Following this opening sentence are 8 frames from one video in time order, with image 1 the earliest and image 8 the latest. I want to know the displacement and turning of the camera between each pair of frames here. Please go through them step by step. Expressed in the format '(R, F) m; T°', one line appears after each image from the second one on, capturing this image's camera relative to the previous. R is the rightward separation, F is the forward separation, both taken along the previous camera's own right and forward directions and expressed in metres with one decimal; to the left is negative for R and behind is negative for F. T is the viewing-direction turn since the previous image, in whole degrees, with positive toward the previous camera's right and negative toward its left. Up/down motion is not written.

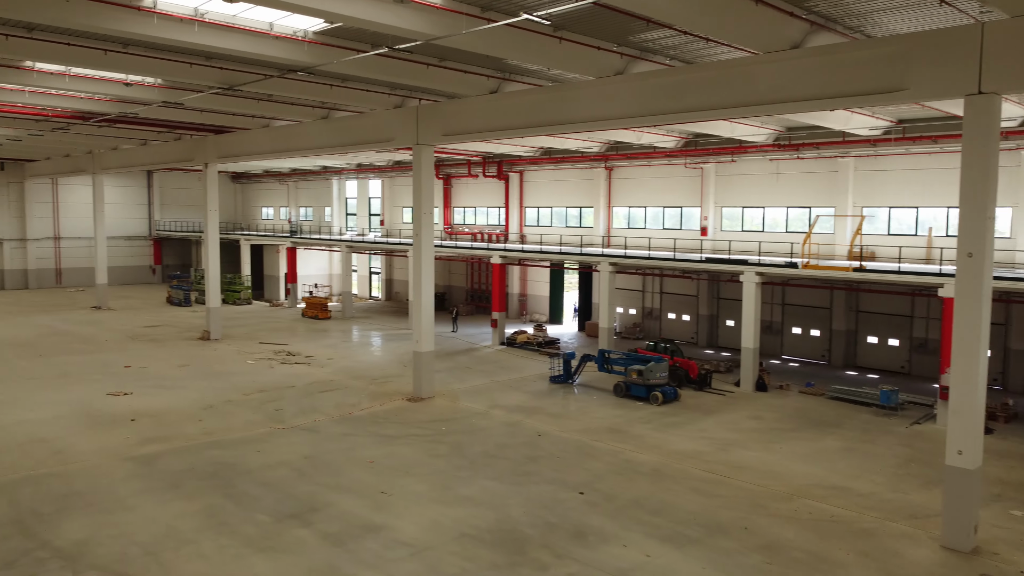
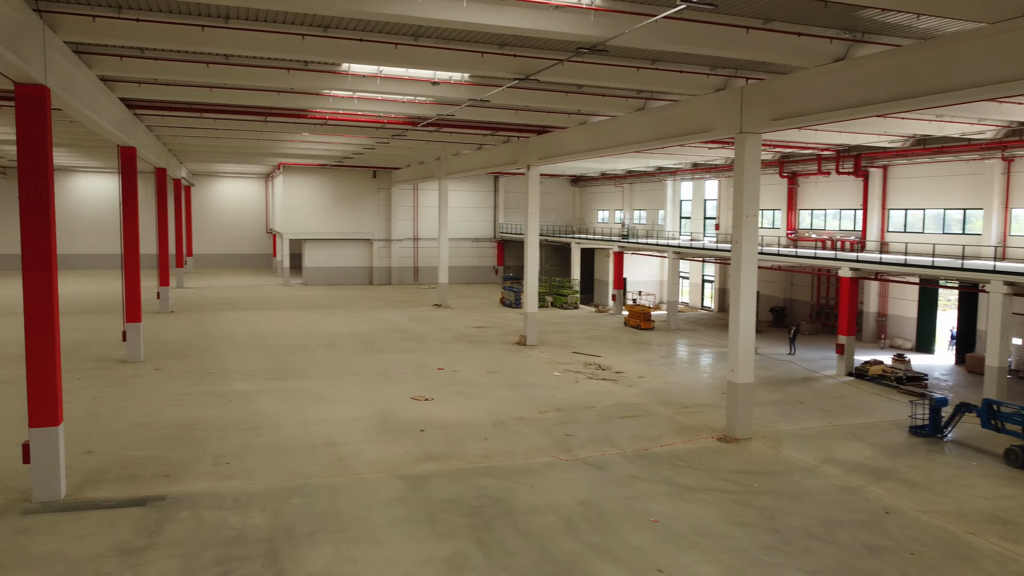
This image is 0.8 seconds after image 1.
(+0.2, +1.6) m; -24°
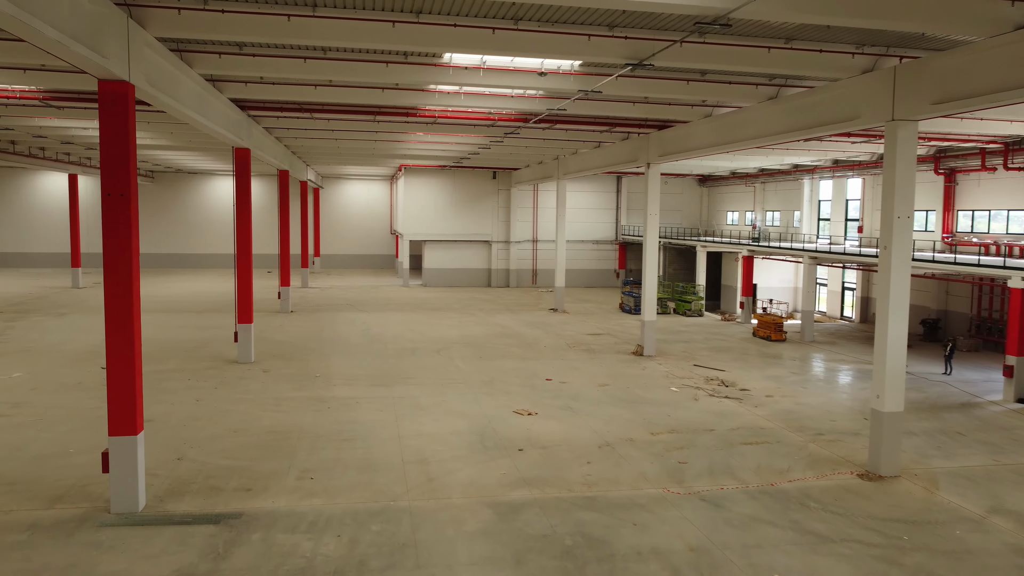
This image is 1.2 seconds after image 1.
(+0.2, +0.8) m; -9°
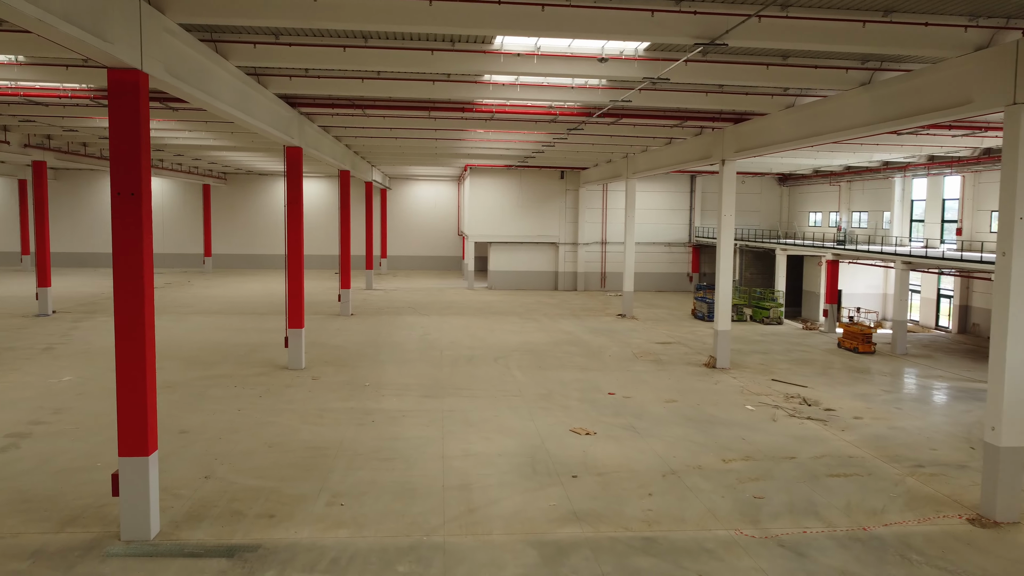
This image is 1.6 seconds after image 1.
(+0.2, +0.8) m; -5°
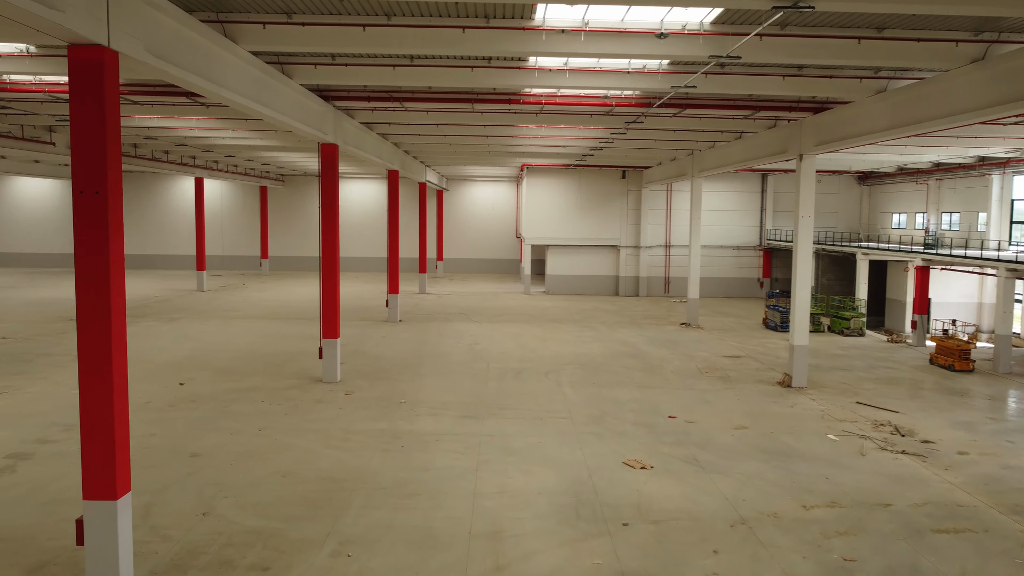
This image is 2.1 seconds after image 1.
(+0.2, +1.1) m; -5°
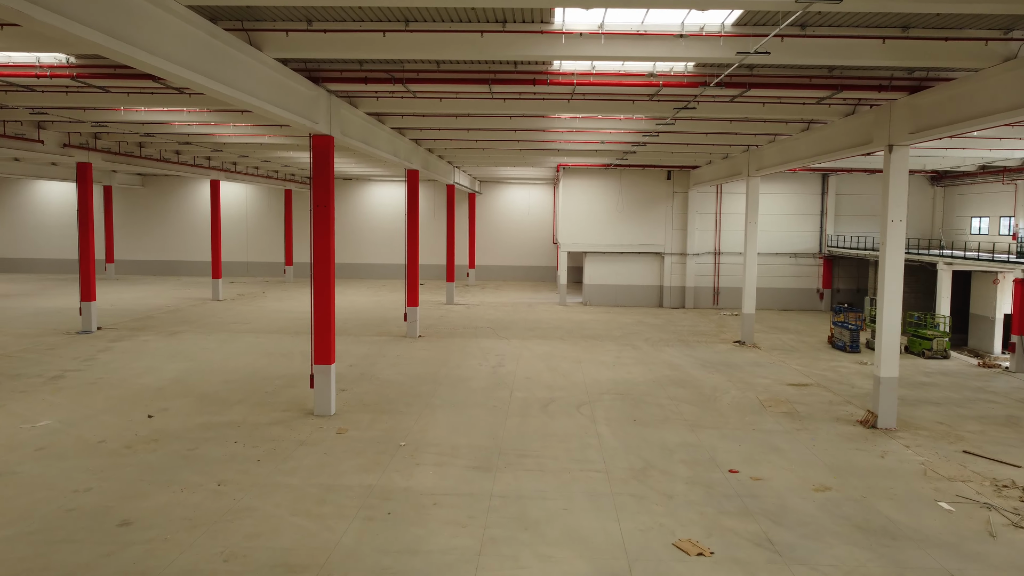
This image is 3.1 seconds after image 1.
(+0.2, +1.9) m; -3°
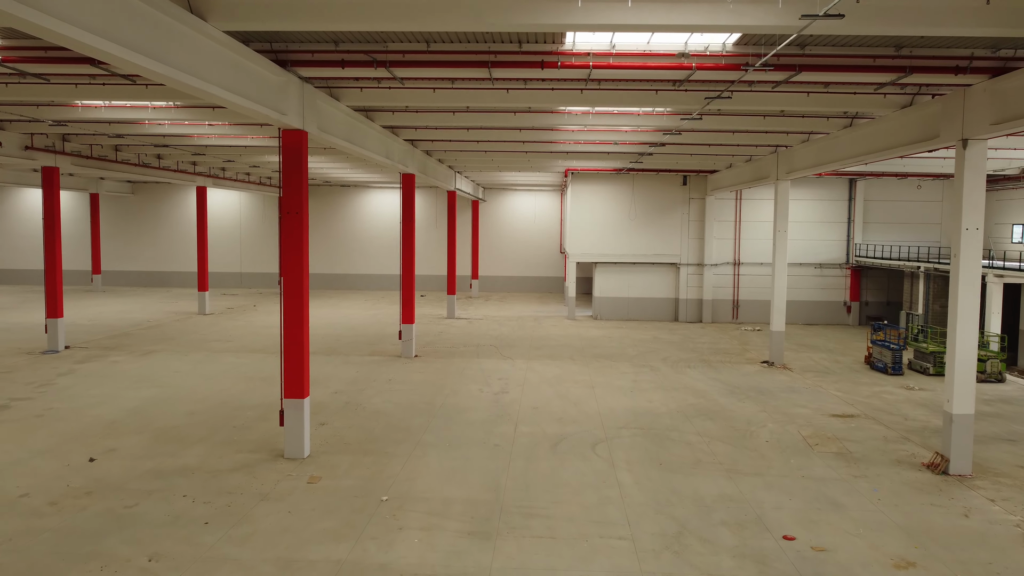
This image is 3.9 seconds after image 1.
(0.0, +1.5) m; 0°
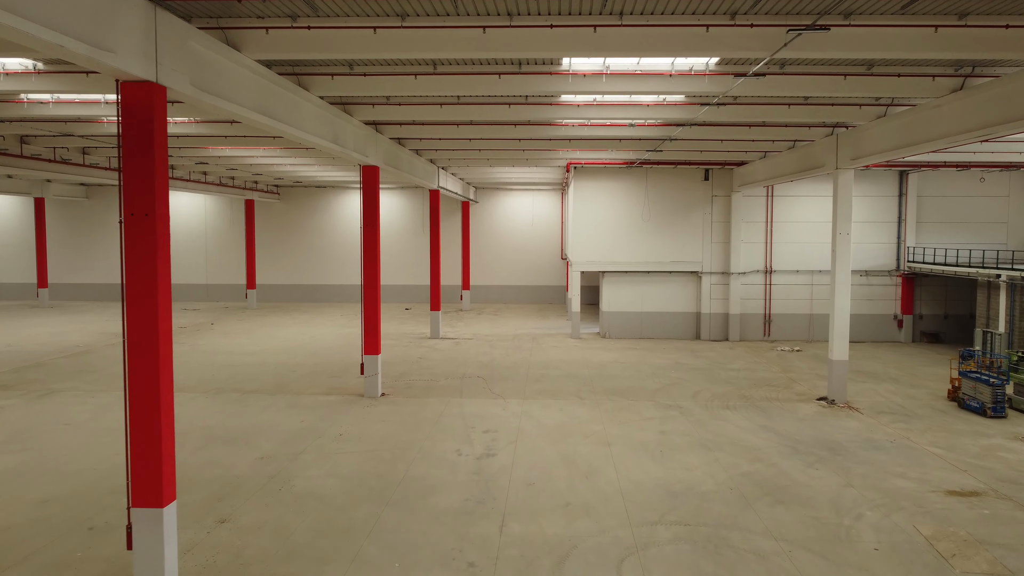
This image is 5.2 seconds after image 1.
(+0.2, +3.2) m; 0°
